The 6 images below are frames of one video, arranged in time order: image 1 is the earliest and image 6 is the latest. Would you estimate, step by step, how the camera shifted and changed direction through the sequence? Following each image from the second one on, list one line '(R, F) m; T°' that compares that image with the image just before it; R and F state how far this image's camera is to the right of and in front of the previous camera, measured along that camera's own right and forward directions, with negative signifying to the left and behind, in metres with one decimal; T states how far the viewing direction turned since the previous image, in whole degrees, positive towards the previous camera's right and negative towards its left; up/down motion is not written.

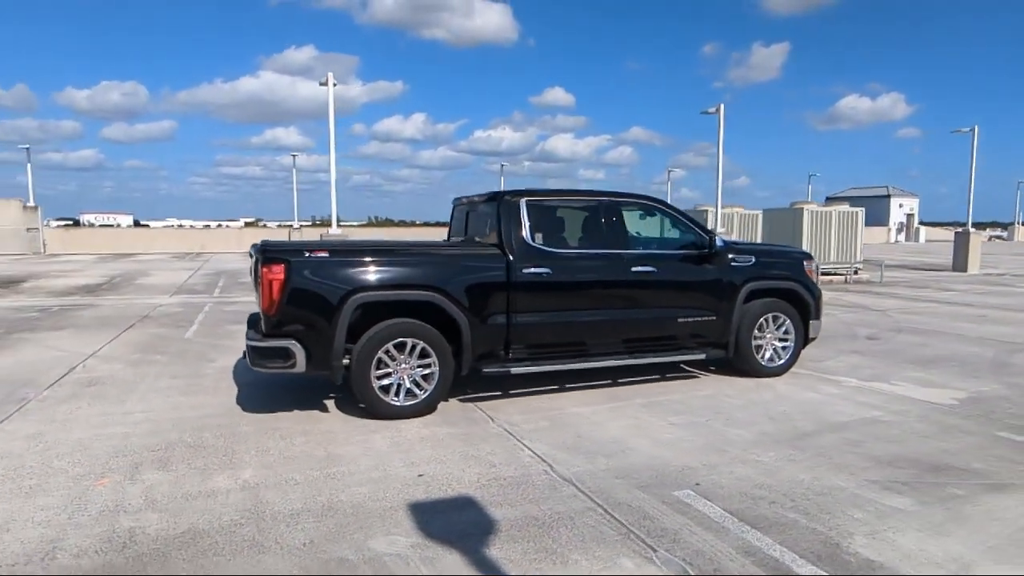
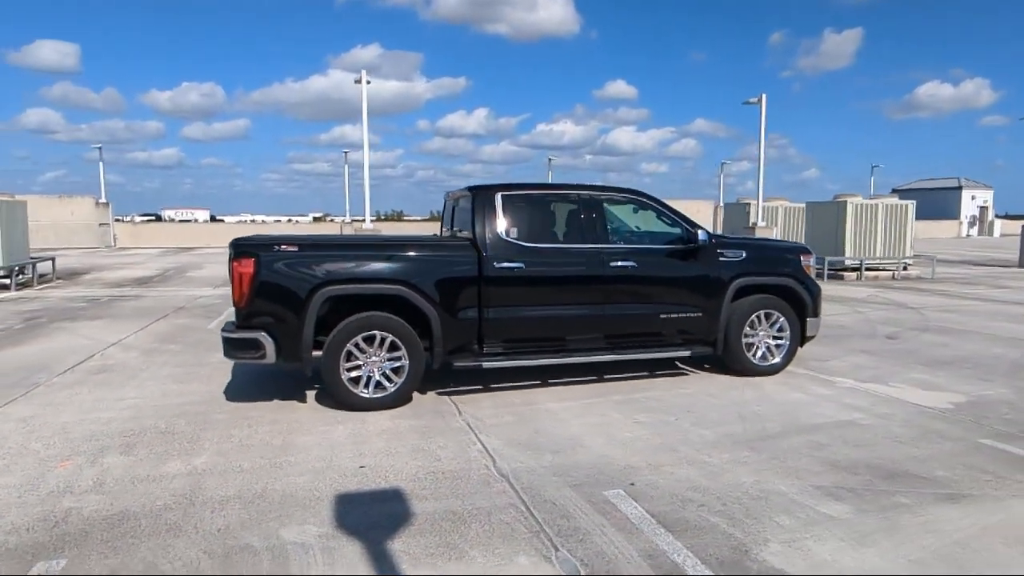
(+0.9, +0.1) m; -5°
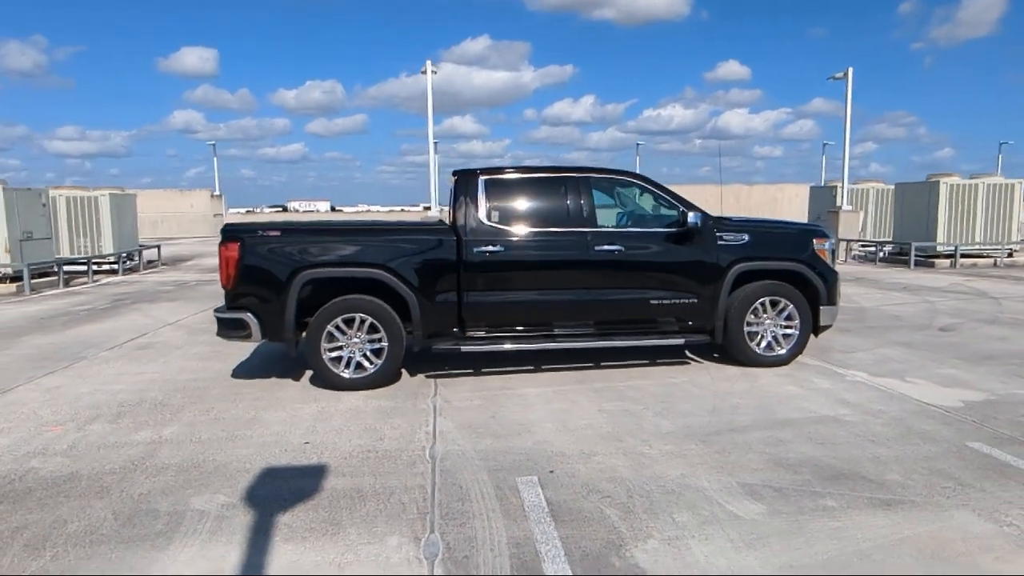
(+1.2, +0.2) m; -9°
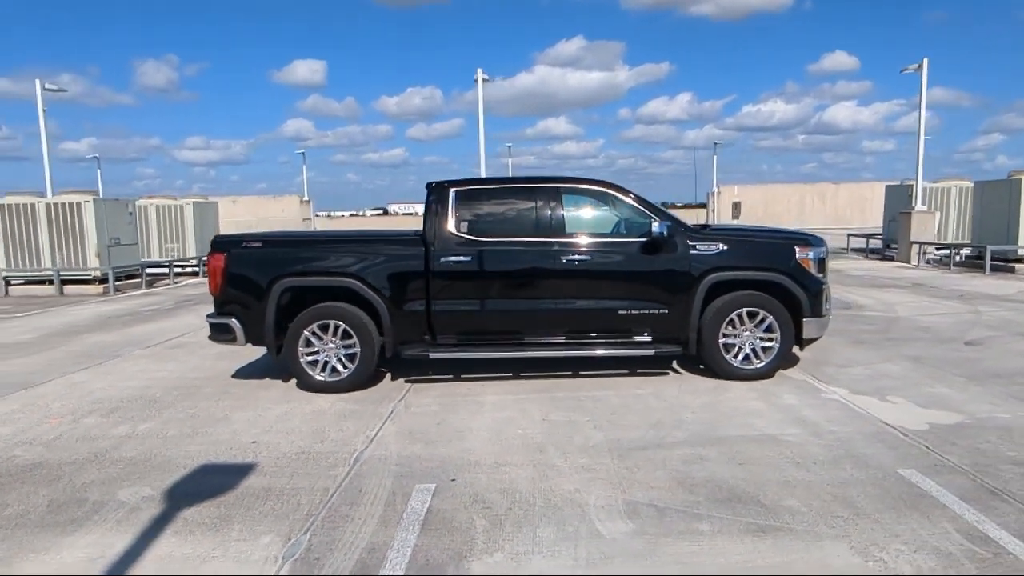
(+1.3, 0.0) m; -8°
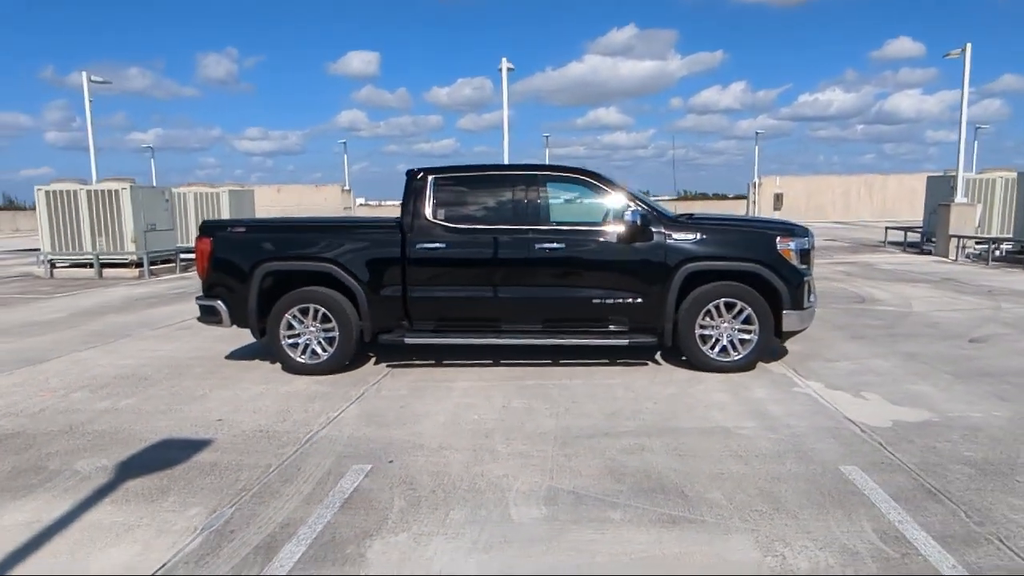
(+0.7, 0.0) m; -4°
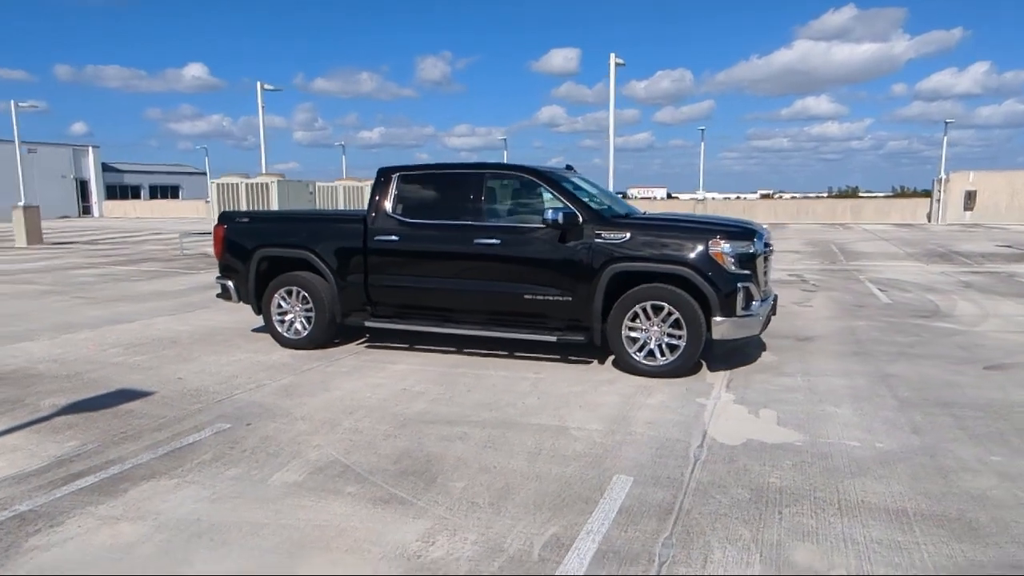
(+2.5, +0.1) m; -16°
